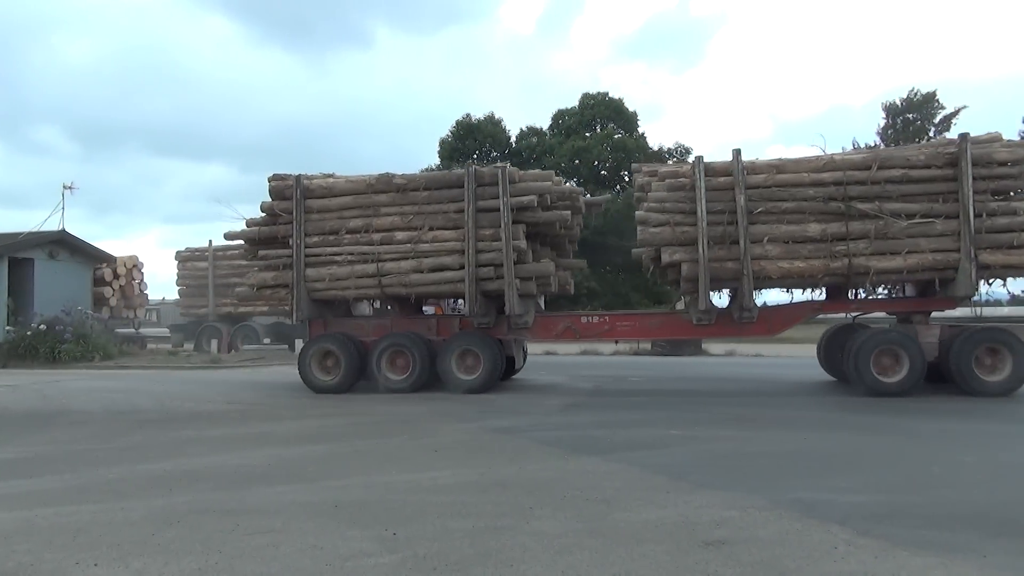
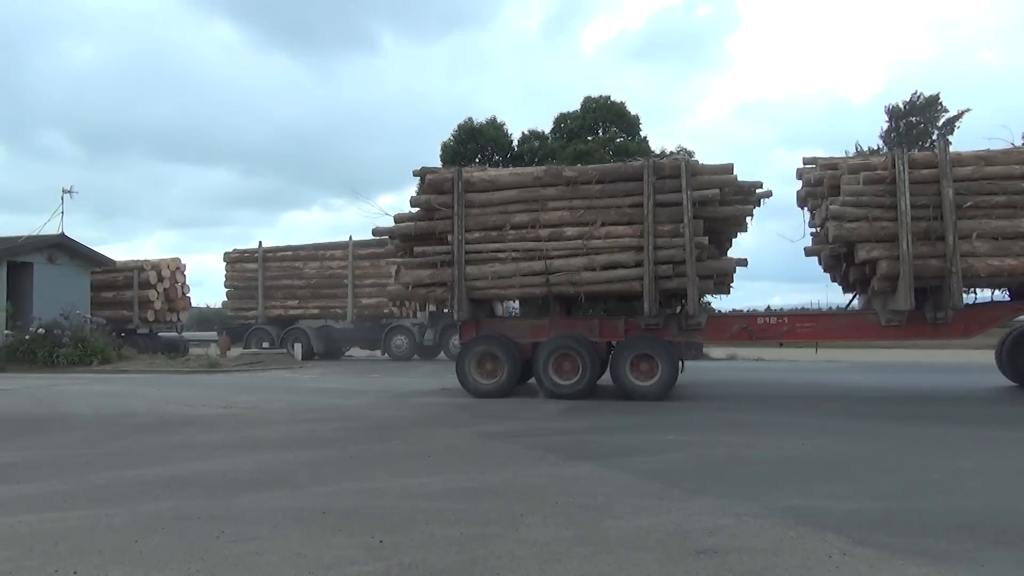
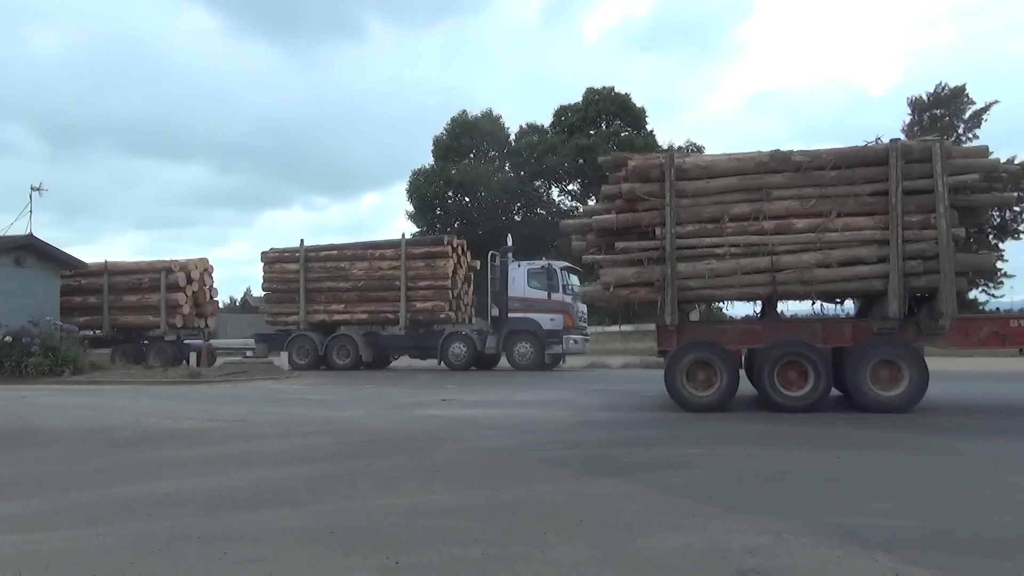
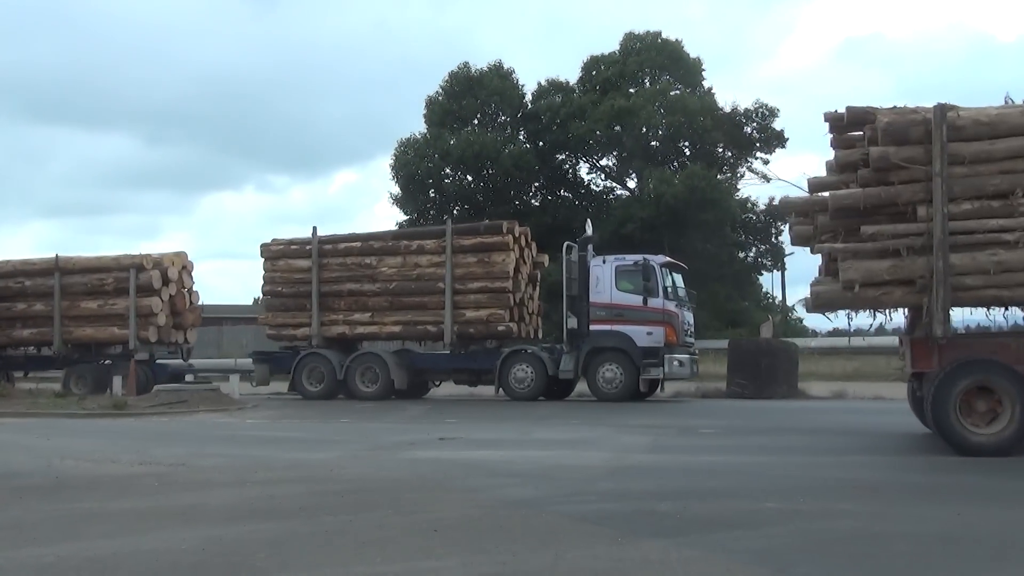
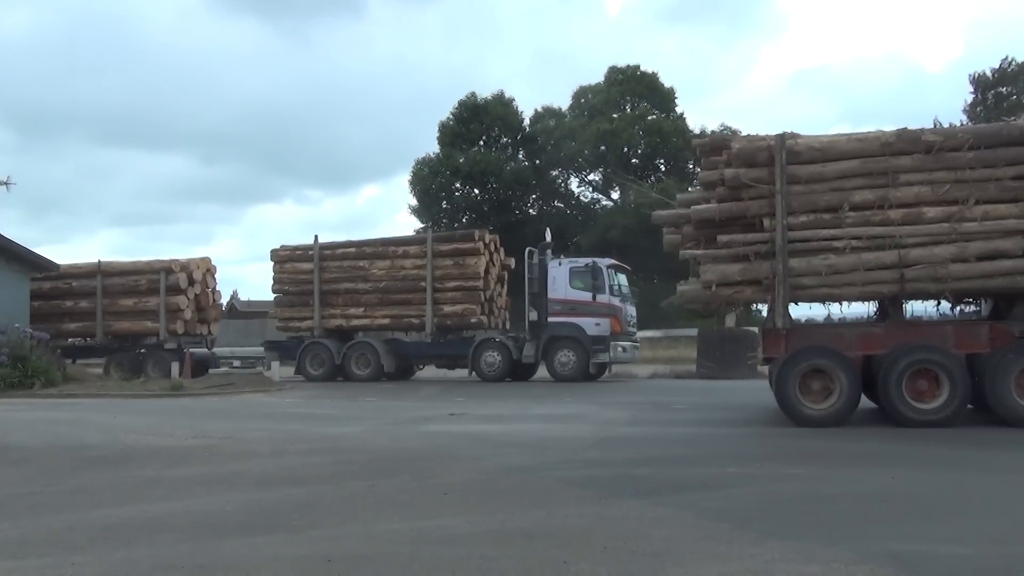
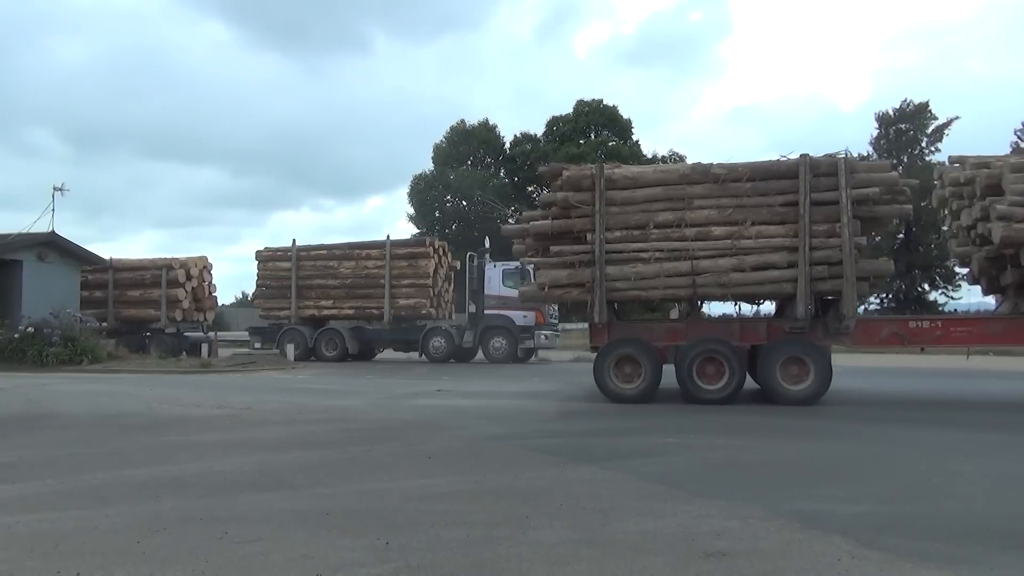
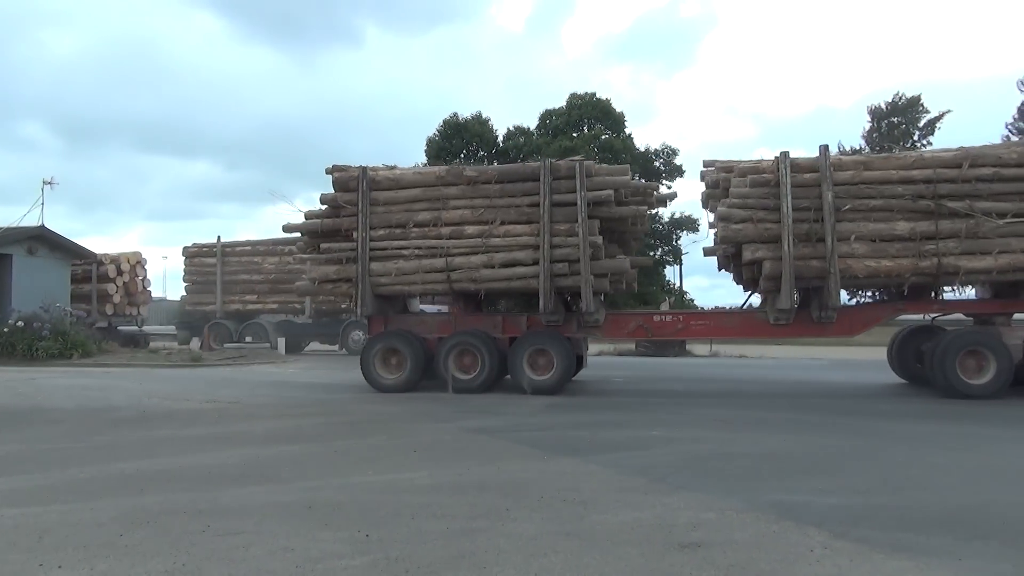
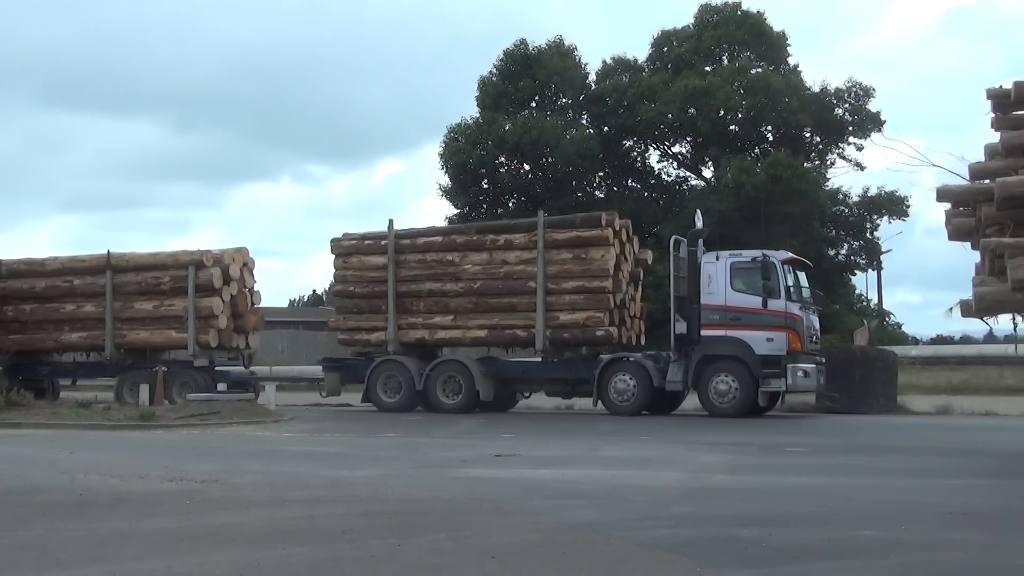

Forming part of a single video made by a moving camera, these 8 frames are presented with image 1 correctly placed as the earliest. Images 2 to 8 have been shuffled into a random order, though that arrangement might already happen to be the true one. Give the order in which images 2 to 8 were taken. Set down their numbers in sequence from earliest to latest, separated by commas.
7, 2, 6, 3, 5, 4, 8
